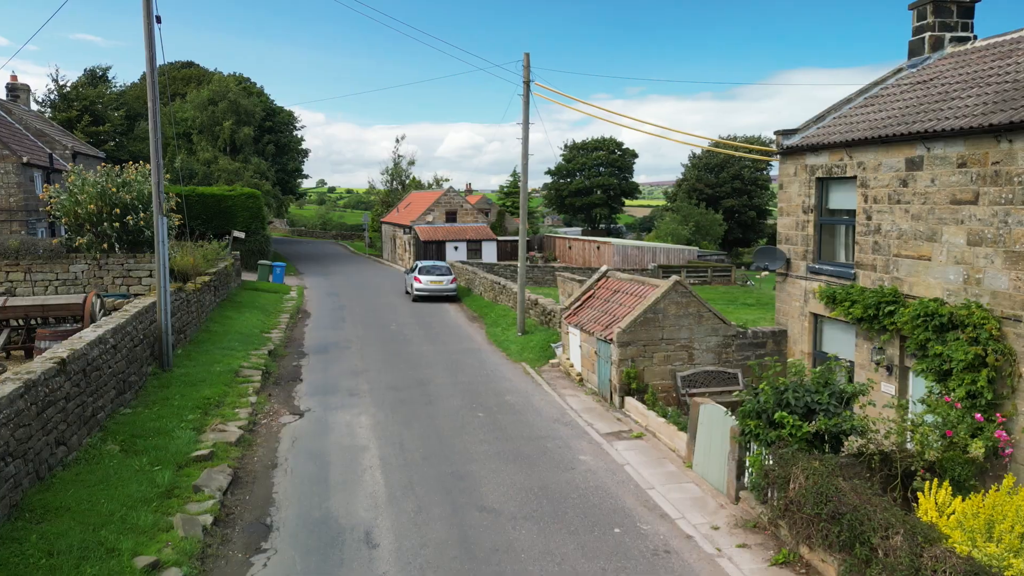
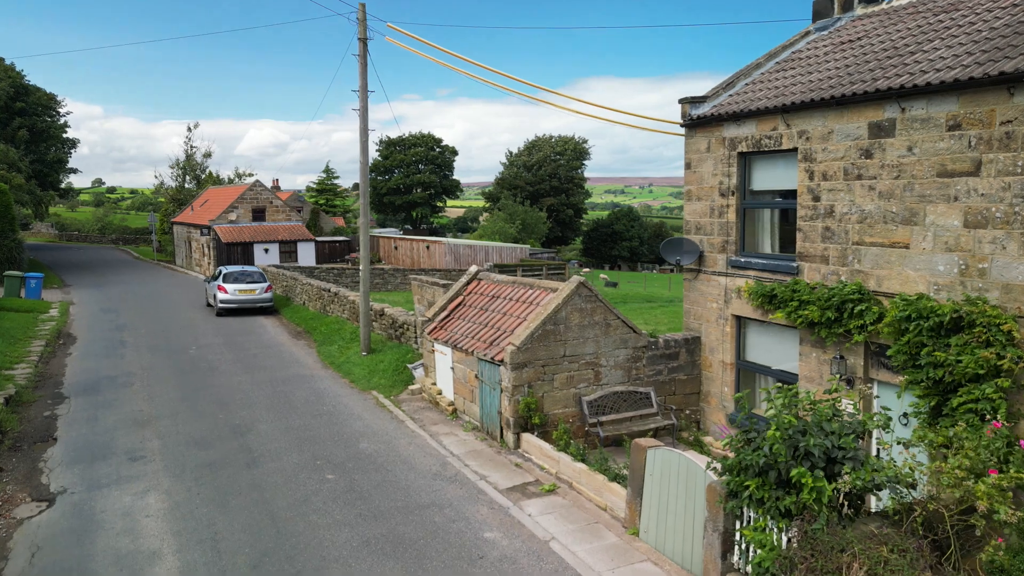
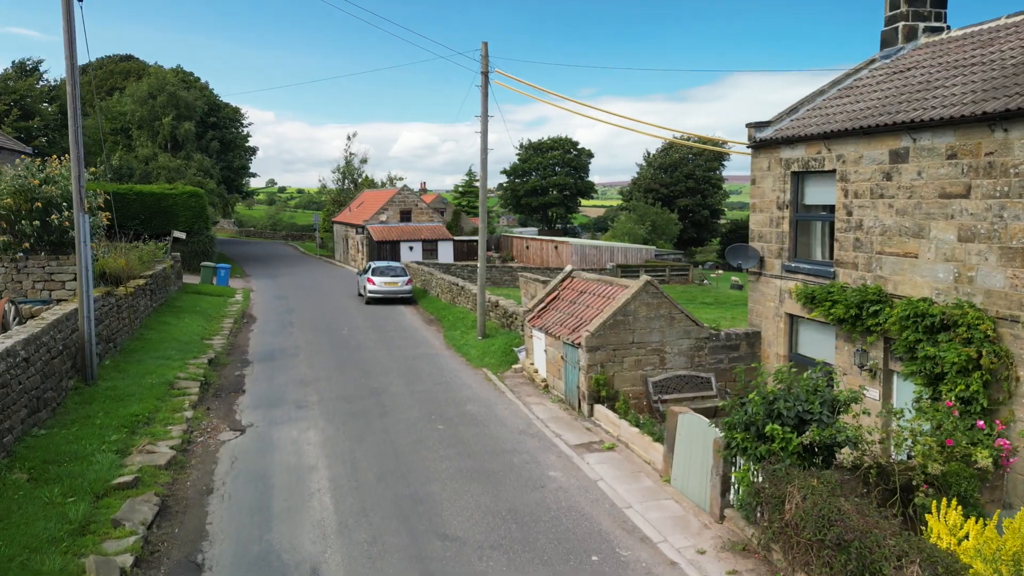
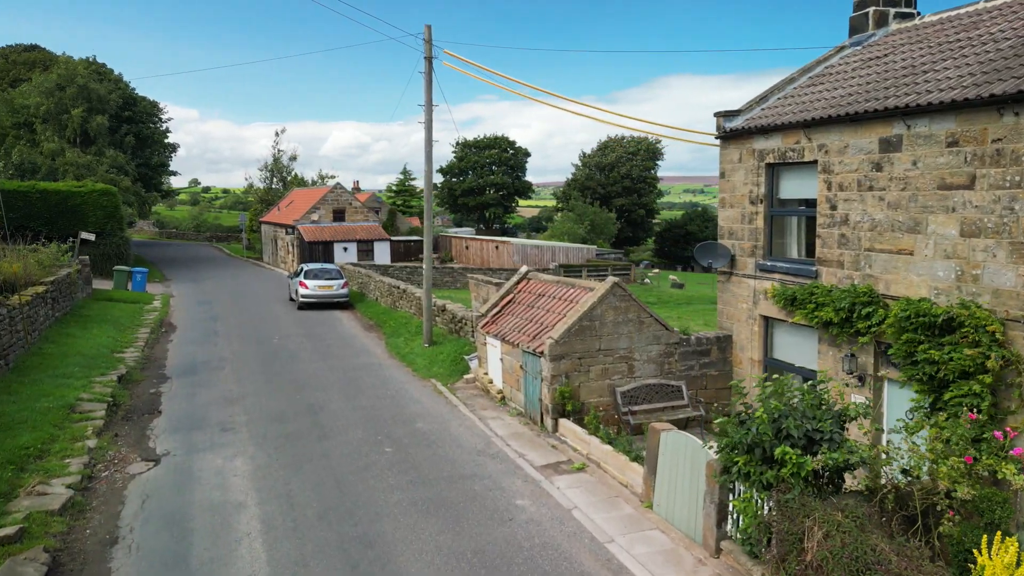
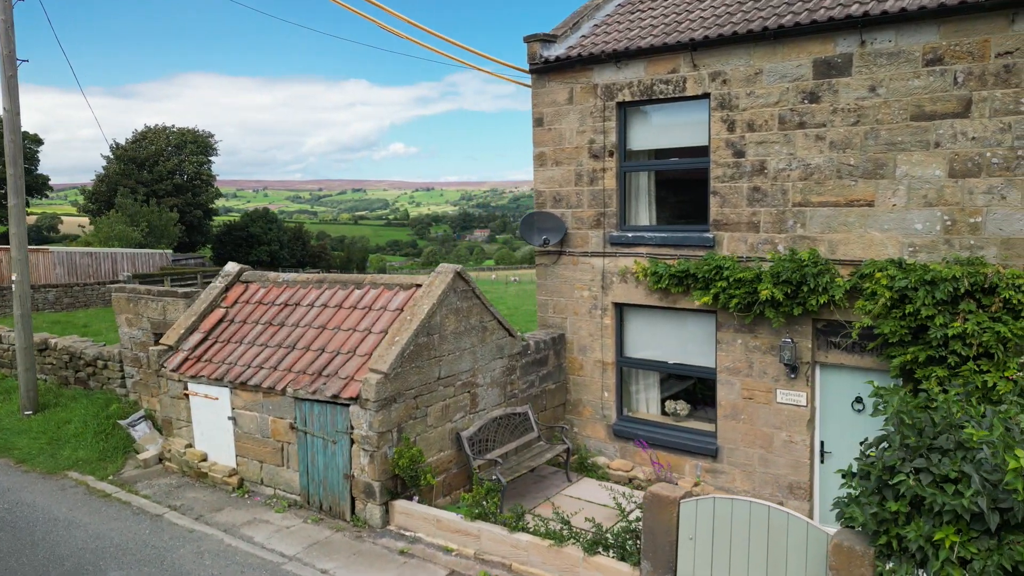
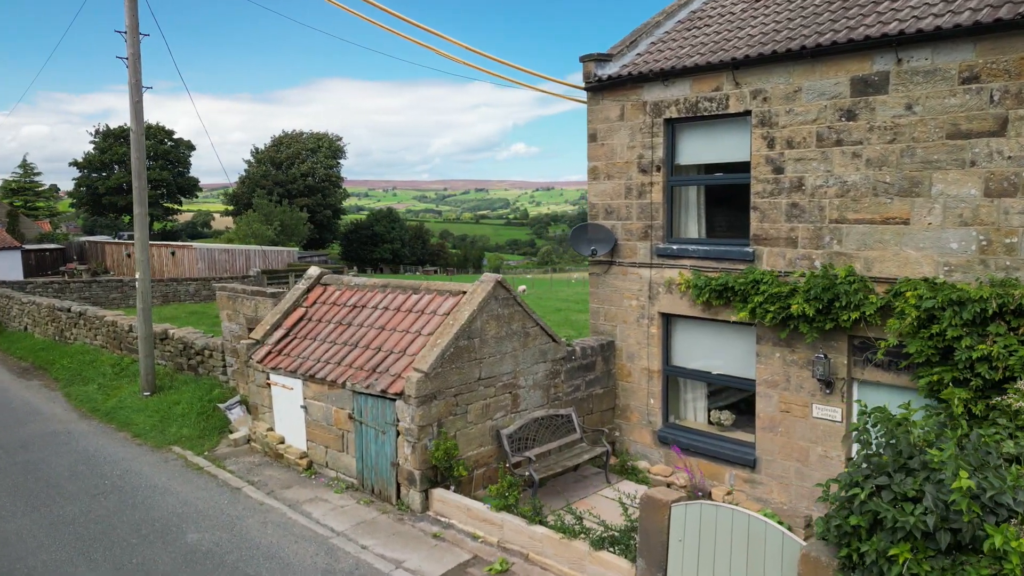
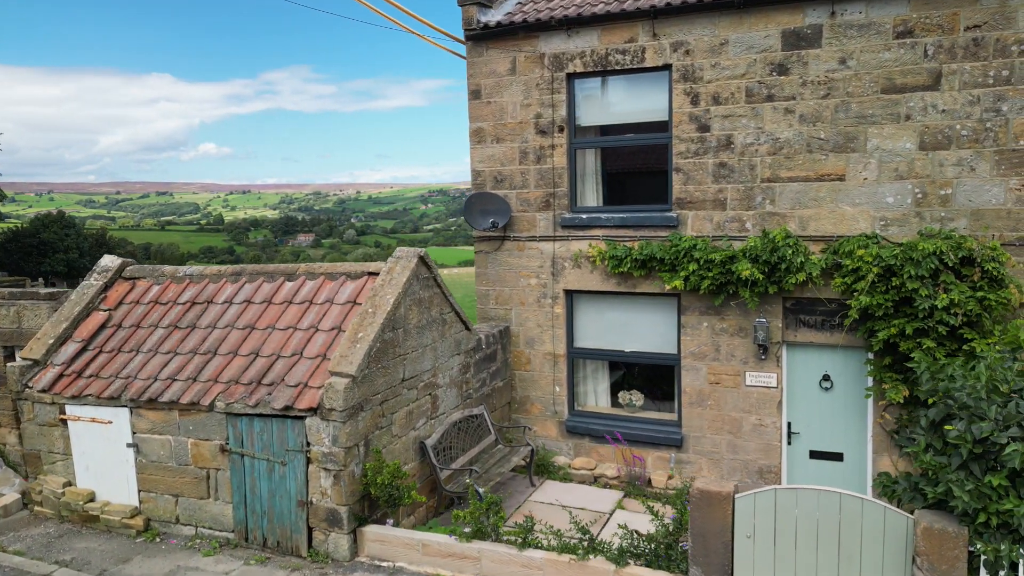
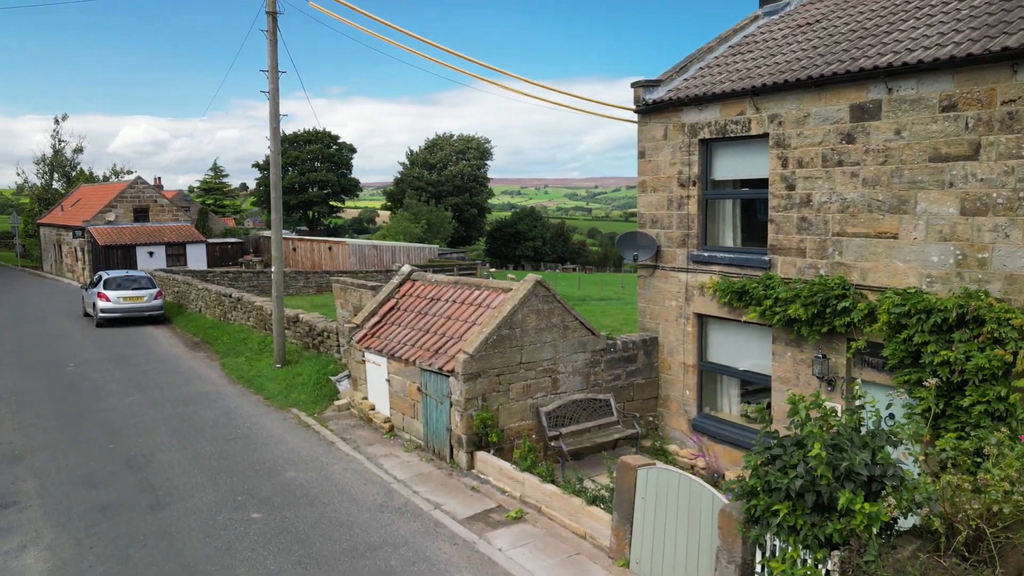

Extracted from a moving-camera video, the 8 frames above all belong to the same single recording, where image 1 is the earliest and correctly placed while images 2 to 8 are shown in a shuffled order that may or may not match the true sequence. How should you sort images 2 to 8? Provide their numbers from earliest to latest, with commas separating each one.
3, 4, 2, 8, 6, 5, 7
